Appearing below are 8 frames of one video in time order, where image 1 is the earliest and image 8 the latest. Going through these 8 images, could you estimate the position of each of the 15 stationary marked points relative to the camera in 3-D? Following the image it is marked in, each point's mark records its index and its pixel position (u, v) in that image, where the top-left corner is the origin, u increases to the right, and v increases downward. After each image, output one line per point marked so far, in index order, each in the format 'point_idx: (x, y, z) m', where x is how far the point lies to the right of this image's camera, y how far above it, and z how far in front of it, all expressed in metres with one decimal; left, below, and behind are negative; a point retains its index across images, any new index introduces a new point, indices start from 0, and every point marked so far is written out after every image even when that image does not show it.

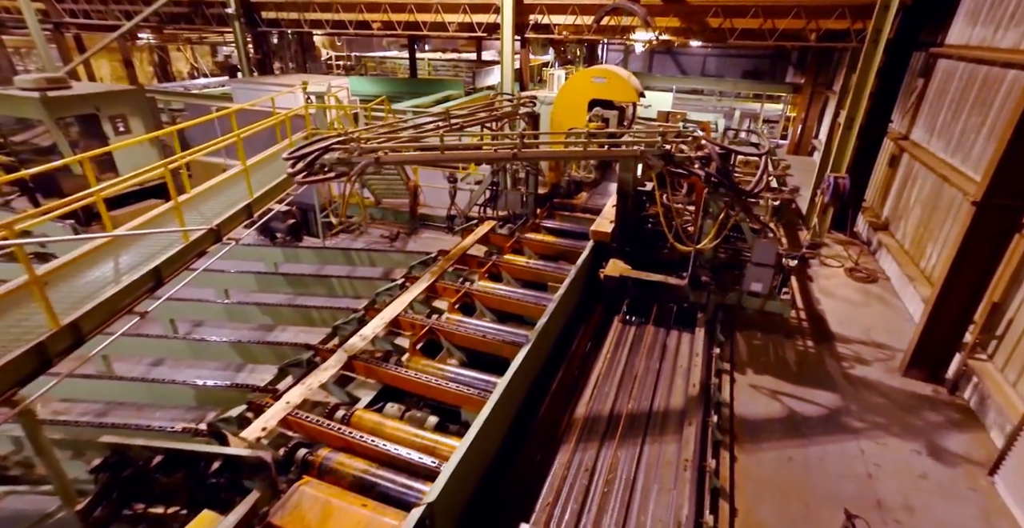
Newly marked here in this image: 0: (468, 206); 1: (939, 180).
0: (-0.9, +1.0, +9.0) m
1: (+5.8, +1.2, +7.2) m
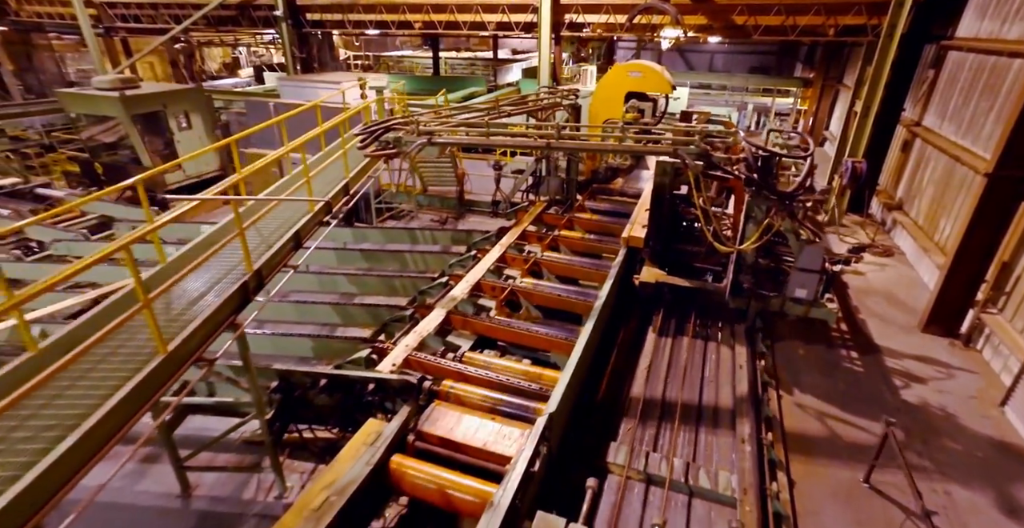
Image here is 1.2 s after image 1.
0: (-0.1, +1.4, +9.8) m
1: (+6.6, +1.6, +8.0) m
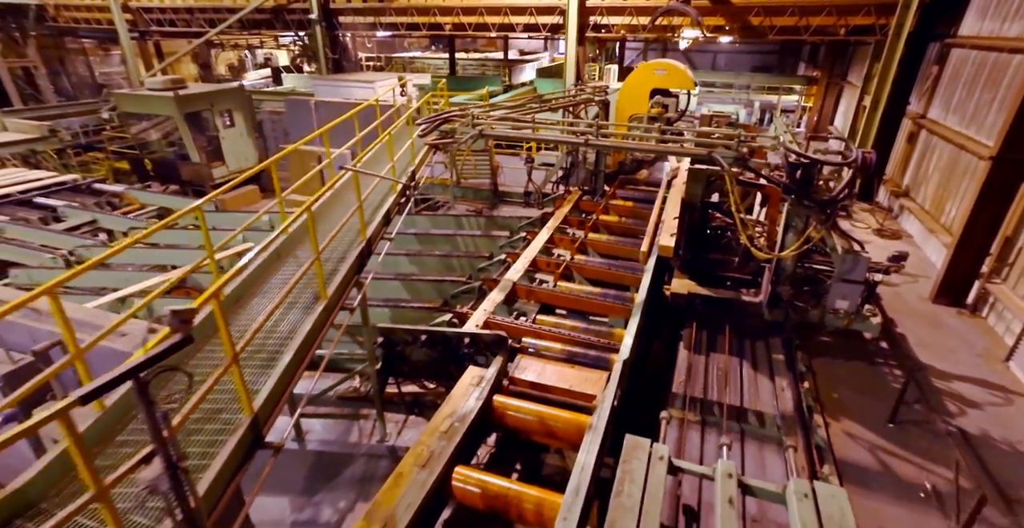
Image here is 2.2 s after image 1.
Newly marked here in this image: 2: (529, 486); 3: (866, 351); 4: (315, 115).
0: (+0.6, +1.6, +10.4) m
1: (+7.3, +1.9, +8.7) m
2: (+0.1, -1.6, +3.7) m
3: (+4.4, -1.1, +6.5) m
4: (-4.5, +3.4, +12.1) m
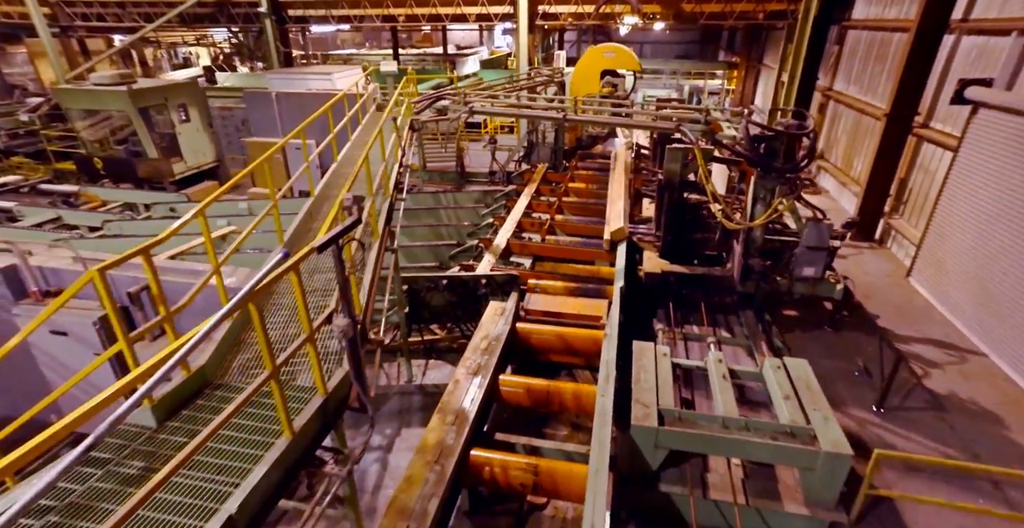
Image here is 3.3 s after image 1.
0: (-0.1, +2.2, +11.2) m
1: (+6.7, +2.9, +10.2) m
2: (+0.4, -1.0, +4.4) m
3: (+4.3, -0.2, +7.7) m
4: (-5.5, +3.7, +12.2) m
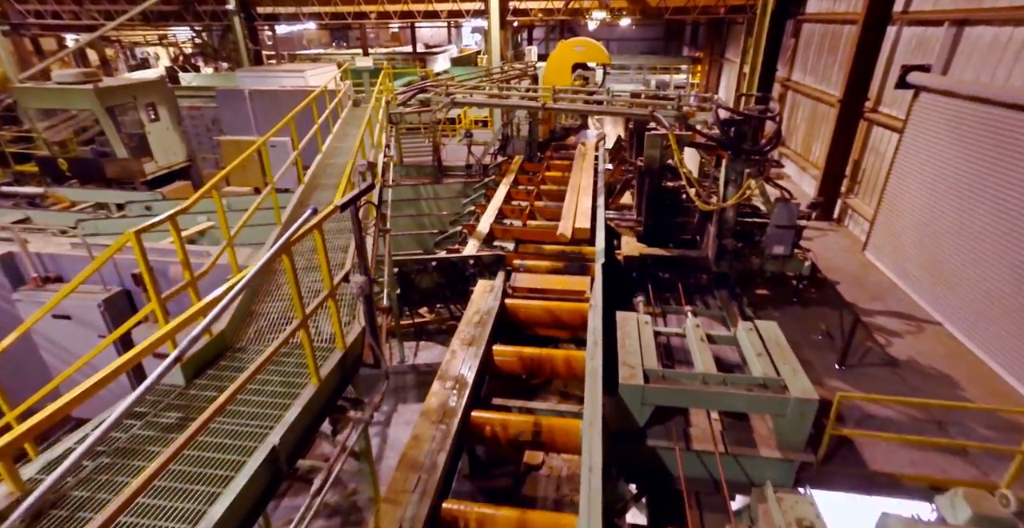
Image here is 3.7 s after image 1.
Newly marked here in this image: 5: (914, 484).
0: (-0.6, +2.4, +11.4) m
1: (+6.2, +3.3, +10.8) m
2: (+0.4, -0.8, +4.7) m
3: (+4.0, +0.1, +8.1) m
4: (-6.1, +3.7, +12.1) m
5: (+3.2, -1.8, +4.2) m
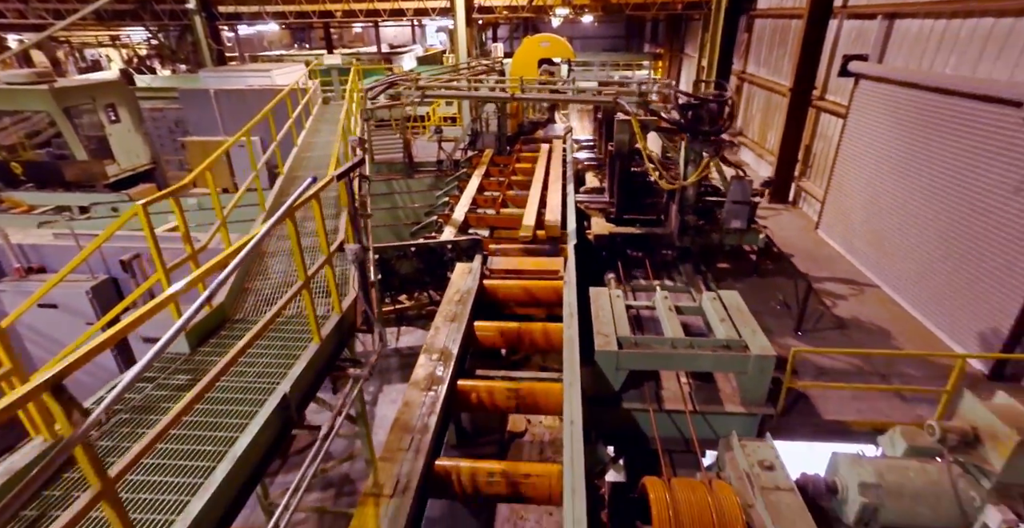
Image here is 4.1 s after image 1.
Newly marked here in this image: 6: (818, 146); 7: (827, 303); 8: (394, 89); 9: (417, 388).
0: (-1.3, +2.6, +11.6) m
1: (+5.6, +3.7, +11.4) m
2: (+0.2, -0.6, +4.9) m
3: (+3.6, +0.4, +8.6) m
4: (-6.8, +3.7, +12.0) m
5: (+3.1, -1.5, +4.6) m
6: (+5.4, +2.1, +9.2) m
7: (+3.9, -0.5, +6.5) m
8: (-2.1, +3.1, +9.4) m
9: (-0.7, -0.9, +3.9) m
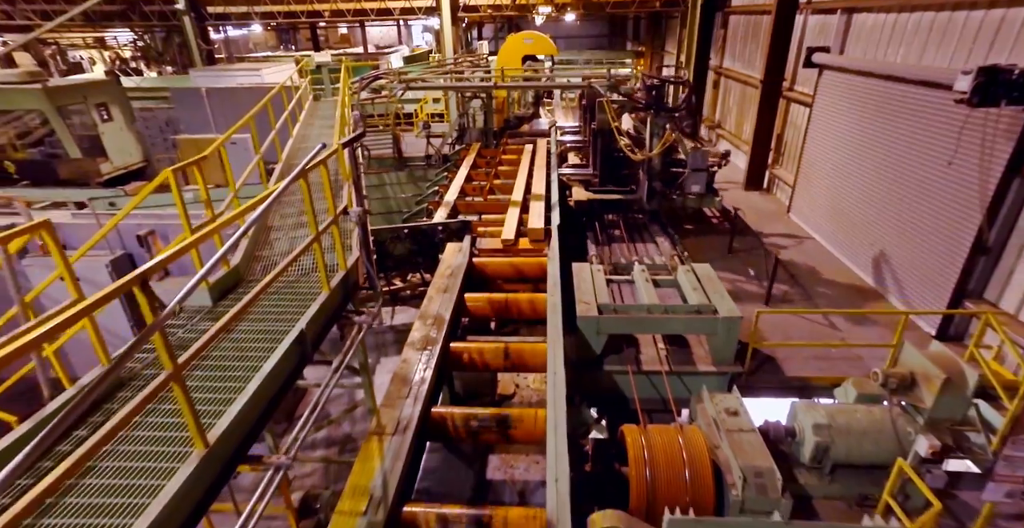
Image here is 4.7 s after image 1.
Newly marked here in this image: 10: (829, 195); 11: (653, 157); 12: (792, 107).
0: (-1.6, +2.8, +11.9) m
1: (+5.2, +4.1, +11.9) m
2: (+0.1, -0.3, +5.3) m
3: (+3.4, +0.7, +9.1) m
4: (-7.2, +3.8, +12.2) m
5: (+3.0, -1.2, +5.1) m
6: (+5.1, +2.4, +9.7) m
7: (+3.8, -0.2, +7.0) m
8: (-2.4, +3.3, +9.8) m
9: (-0.8, -0.7, +4.3) m
10: (+4.7, +1.0, +7.7) m
11: (+2.1, +1.3, +7.4) m
12: (+5.1, +2.9, +9.6) m
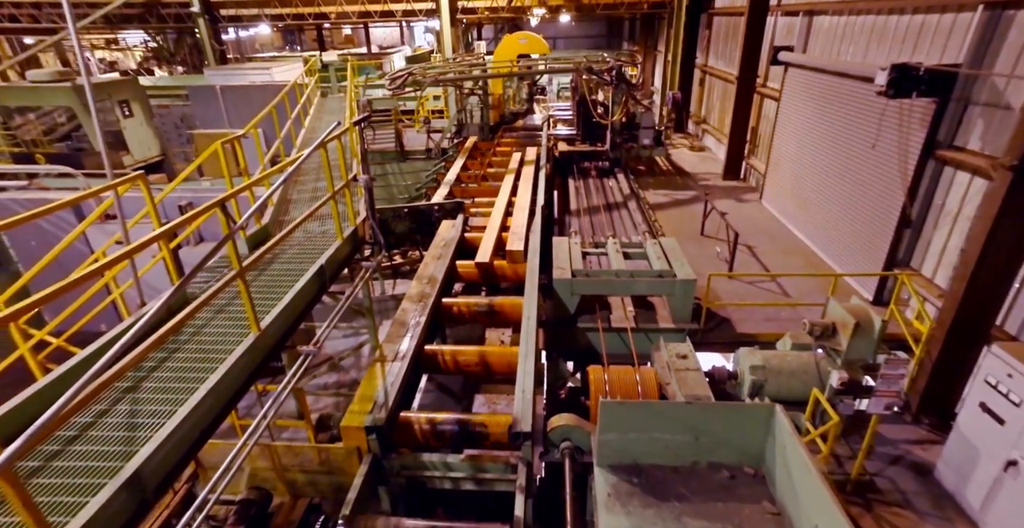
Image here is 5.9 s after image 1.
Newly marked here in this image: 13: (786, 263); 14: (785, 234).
0: (-1.7, +3.1, +12.7) m
1: (+5.1, +4.4, +12.6) m
2: (-0.1, 0.0, +6.1) m
3: (+3.2, +1.1, +9.8) m
4: (-7.3, +4.1, +13.1) m
5: (+2.8, -0.8, +5.8) m
6: (+5.0, +2.7, +10.5) m
7: (+3.6, +0.2, +7.7) m
8: (-2.6, +3.7, +10.6) m
9: (-1.0, -0.4, +5.0) m
10: (+4.5, +1.3, +8.4) m
11: (+2.0, +1.6, +8.2) m
12: (+5.0, +3.2, +10.3) m
13: (+3.8, -0.1, +7.3) m
14: (+4.3, +0.4, +8.3) m
